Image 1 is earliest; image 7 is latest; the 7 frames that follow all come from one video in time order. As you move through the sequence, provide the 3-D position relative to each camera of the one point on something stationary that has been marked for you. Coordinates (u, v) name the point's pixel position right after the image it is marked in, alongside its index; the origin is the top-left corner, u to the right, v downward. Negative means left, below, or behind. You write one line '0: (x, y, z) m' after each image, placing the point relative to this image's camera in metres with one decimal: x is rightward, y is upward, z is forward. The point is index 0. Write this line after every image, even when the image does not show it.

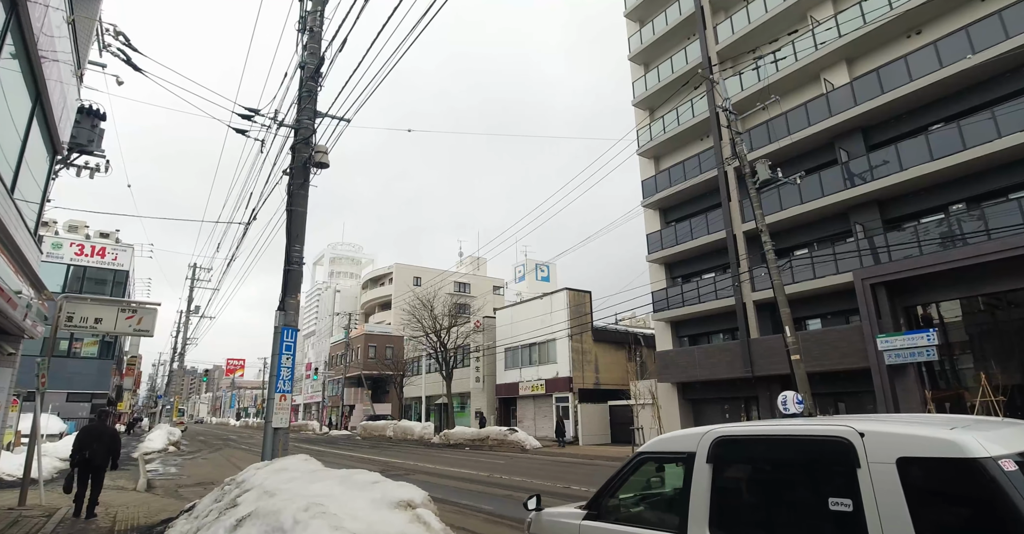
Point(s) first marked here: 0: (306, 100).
0: (-3.6, +2.9, +9.8) m
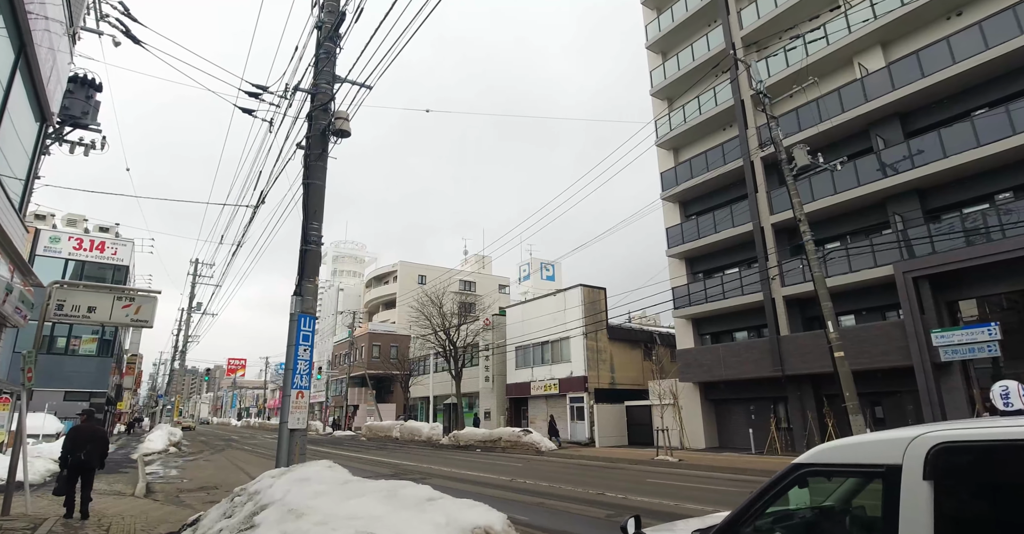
0: (-3.0, +3.2, +8.8) m
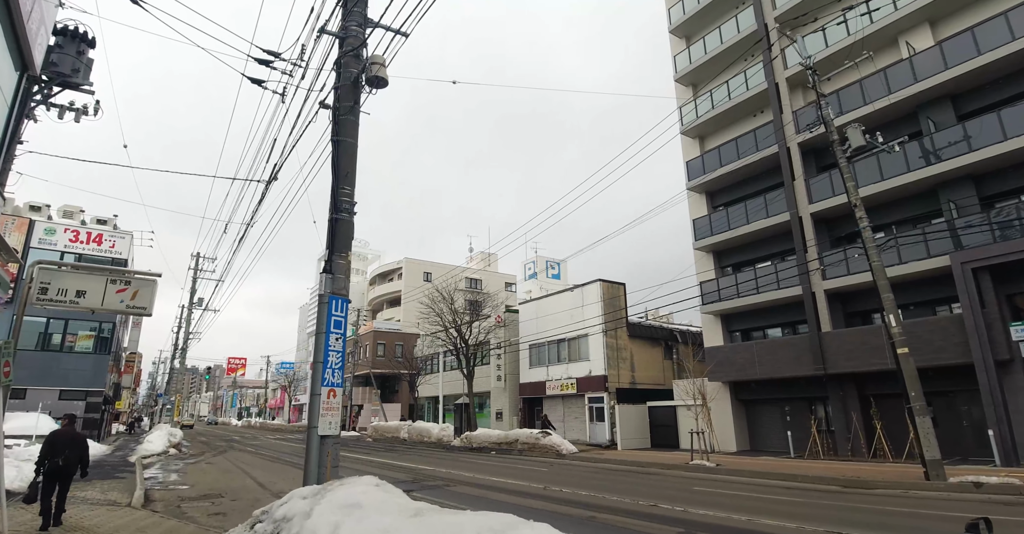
0: (-2.1, +3.5, +7.5) m
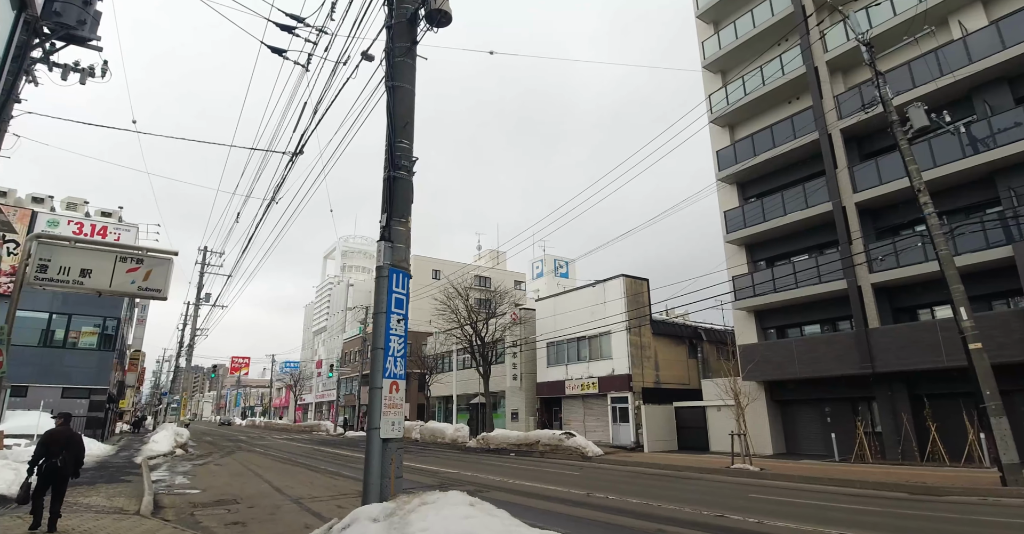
0: (-1.2, +3.8, +6.4) m
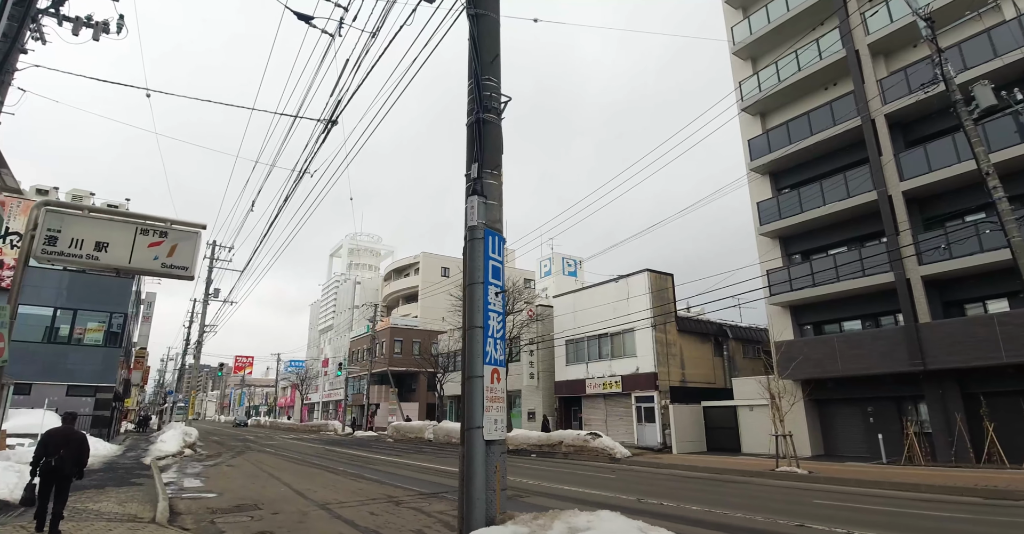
0: (-0.3, +4.1, +5.4) m
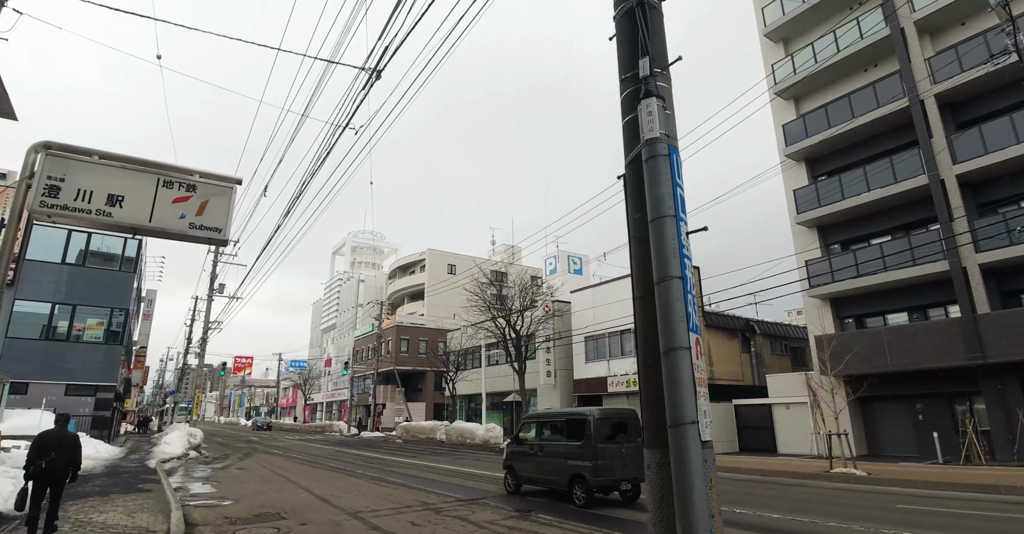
0: (+0.7, +4.5, +4.2) m
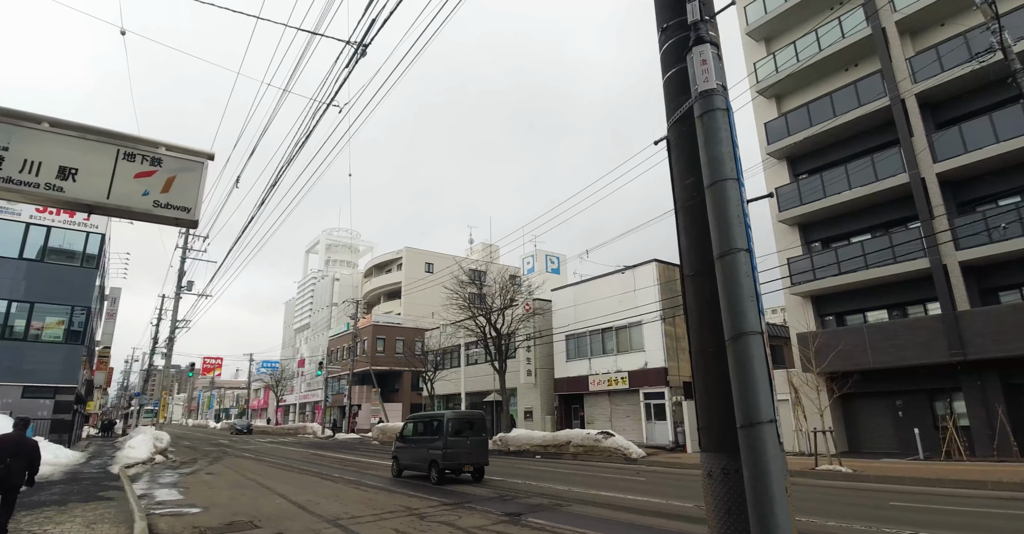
0: (+0.8, +4.6, +3.8) m
